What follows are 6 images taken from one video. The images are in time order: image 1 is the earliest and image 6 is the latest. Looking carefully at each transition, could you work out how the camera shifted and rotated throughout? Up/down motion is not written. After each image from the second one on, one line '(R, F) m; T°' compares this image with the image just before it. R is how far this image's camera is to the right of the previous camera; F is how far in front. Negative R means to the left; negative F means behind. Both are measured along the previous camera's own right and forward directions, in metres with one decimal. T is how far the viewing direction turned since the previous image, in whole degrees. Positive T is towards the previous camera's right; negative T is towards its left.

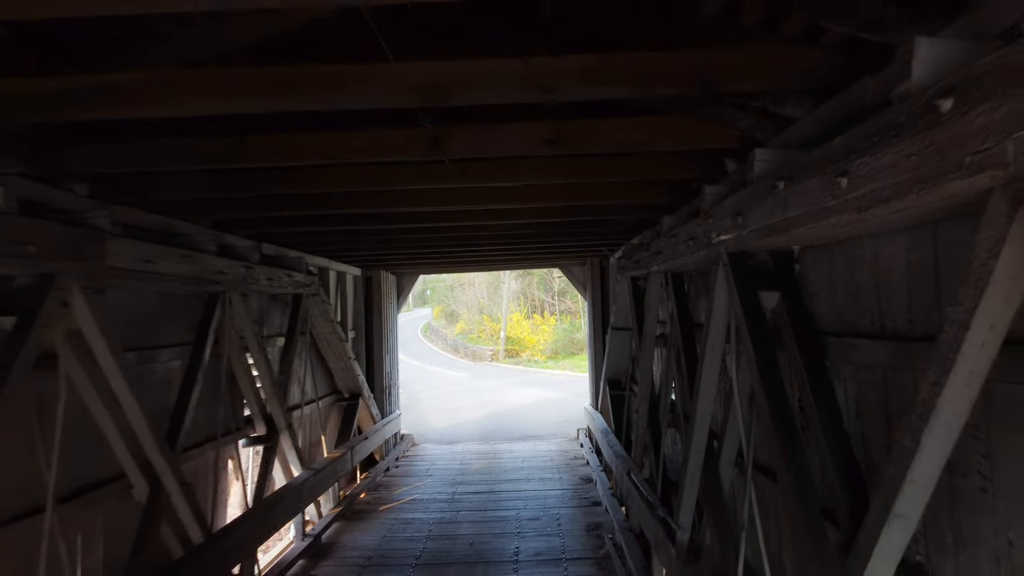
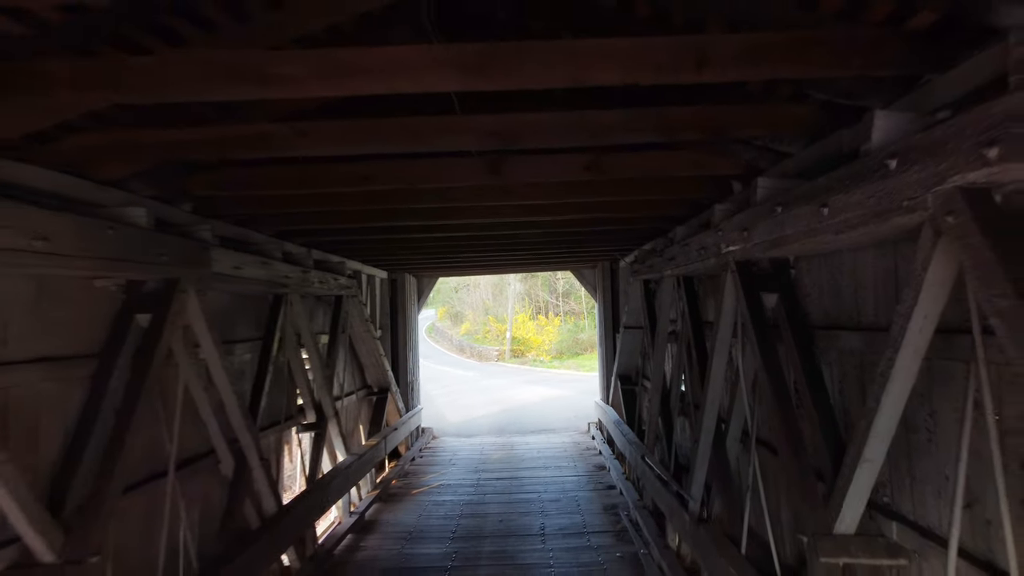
(-0.1, -0.5) m; 0°
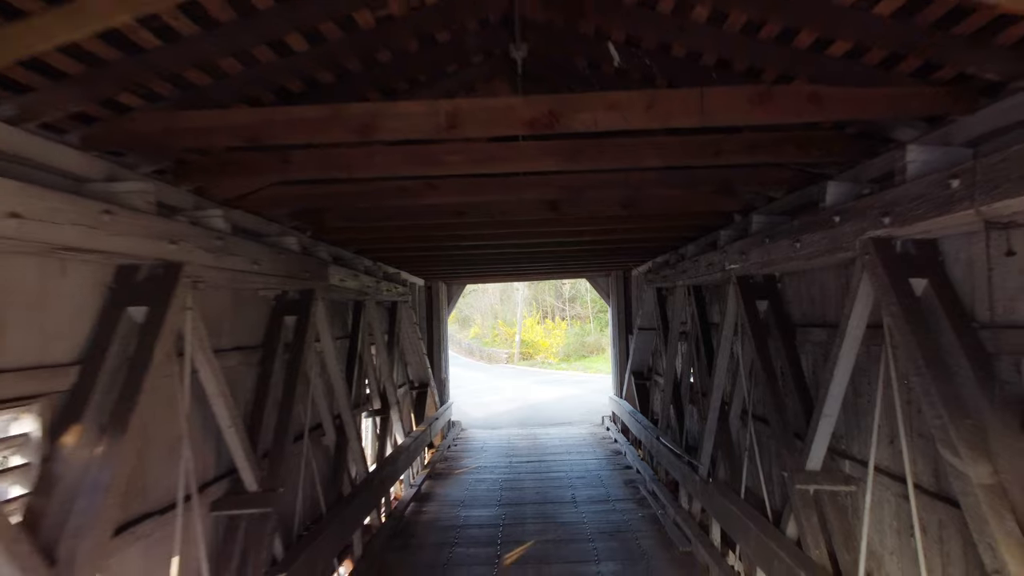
(-0.2, -0.9) m; 0°
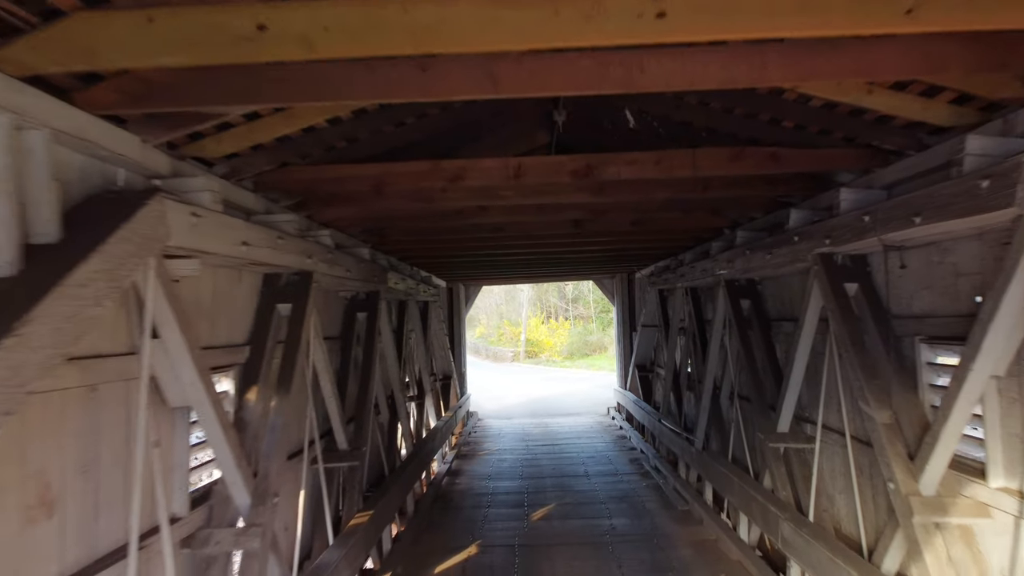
(-0.1, -0.8) m; 0°
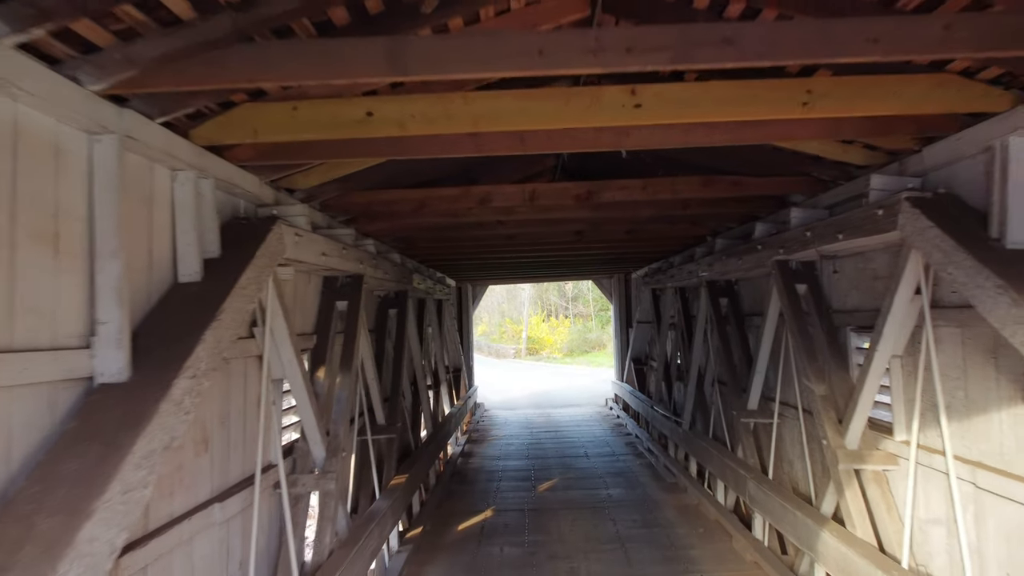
(-0.1, -0.7) m; 0°
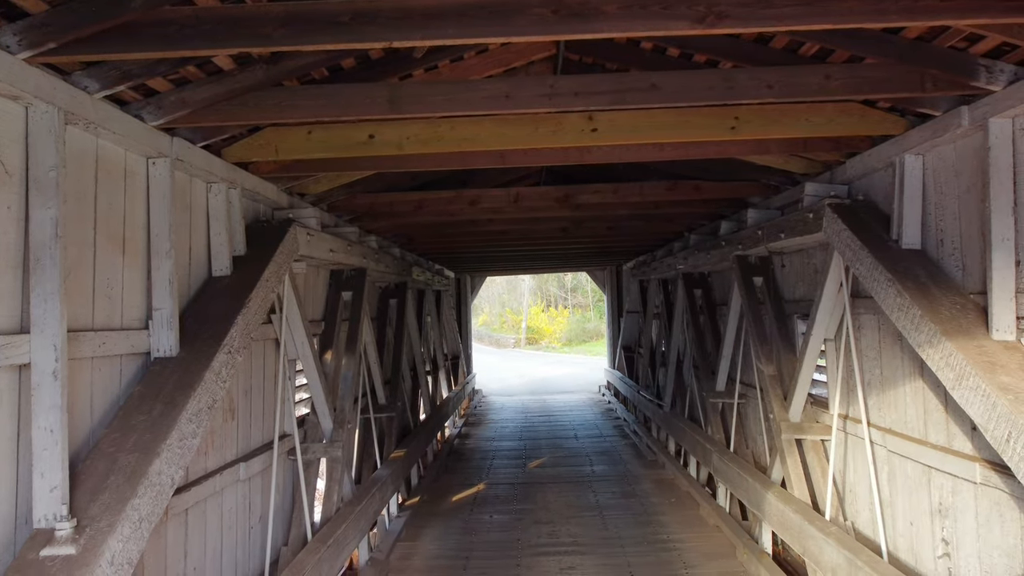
(+0.1, -0.4) m; 0°
